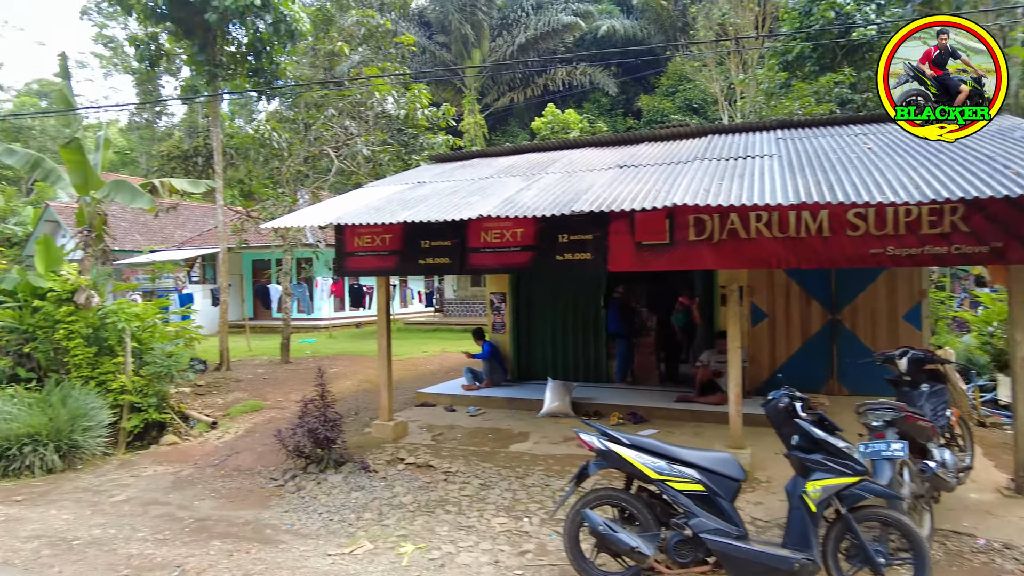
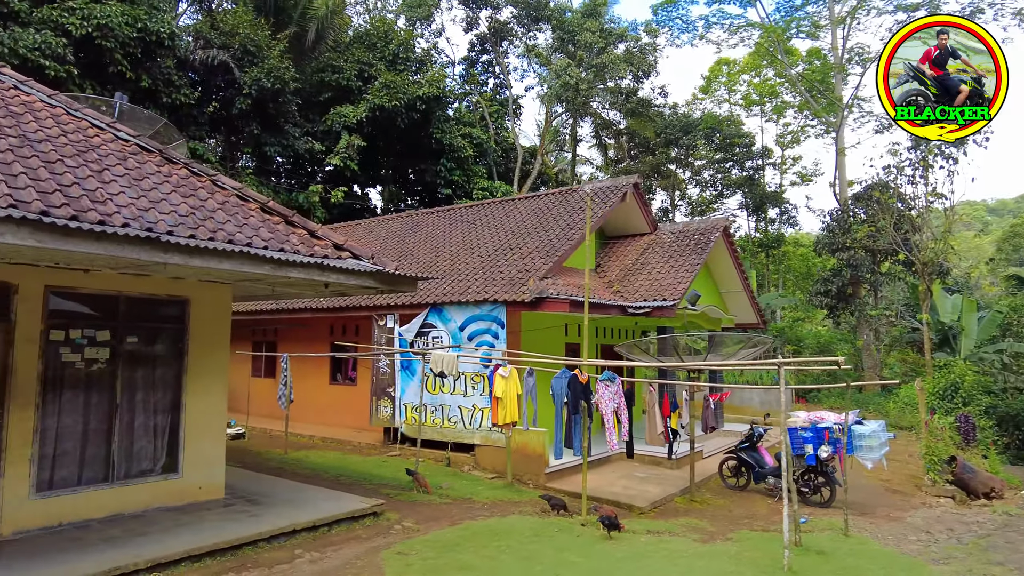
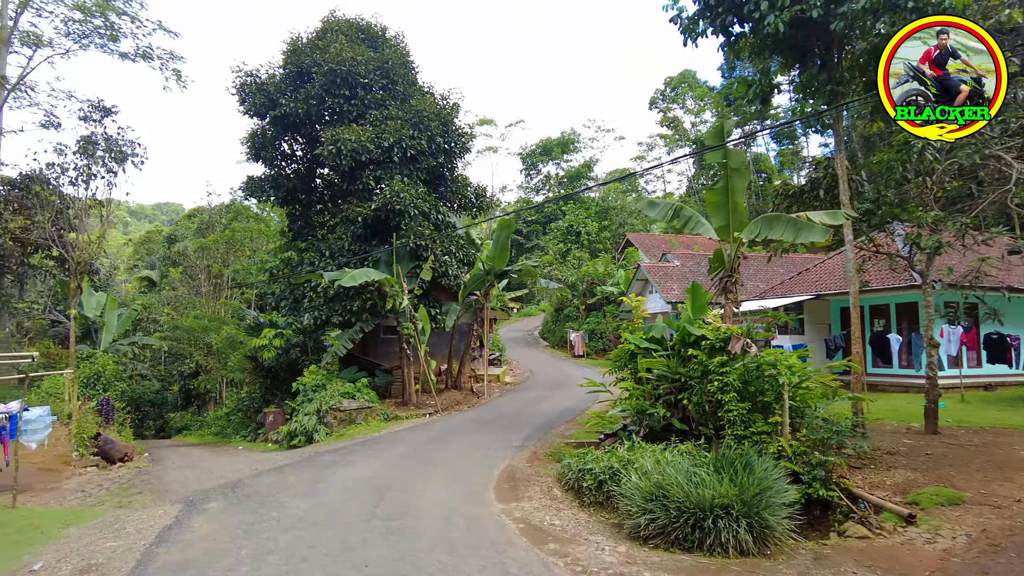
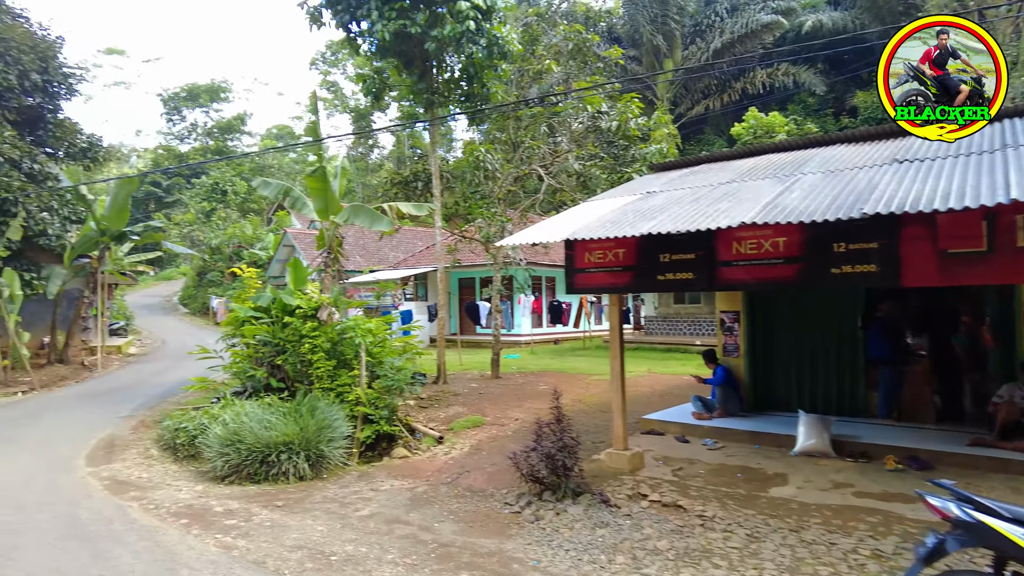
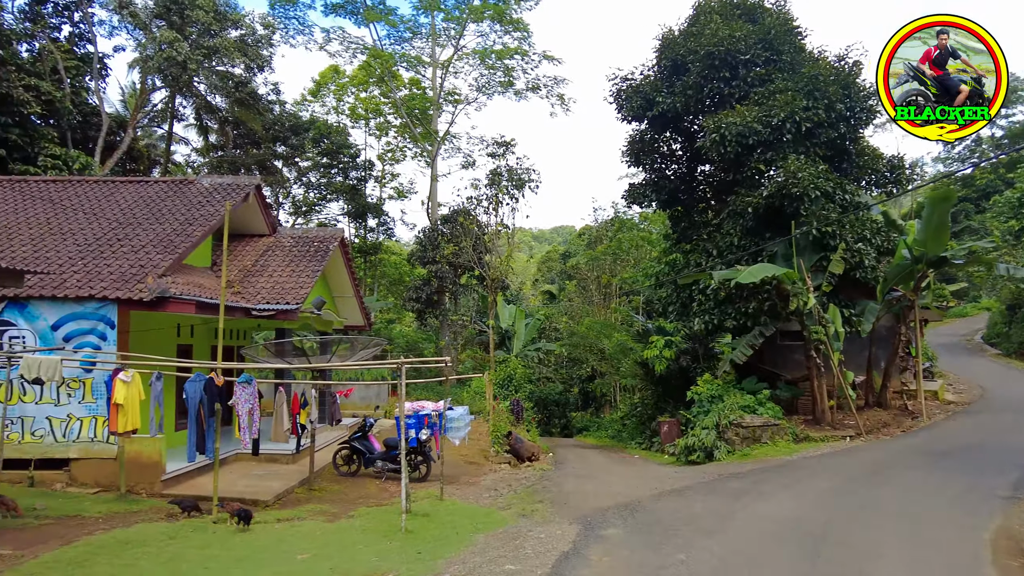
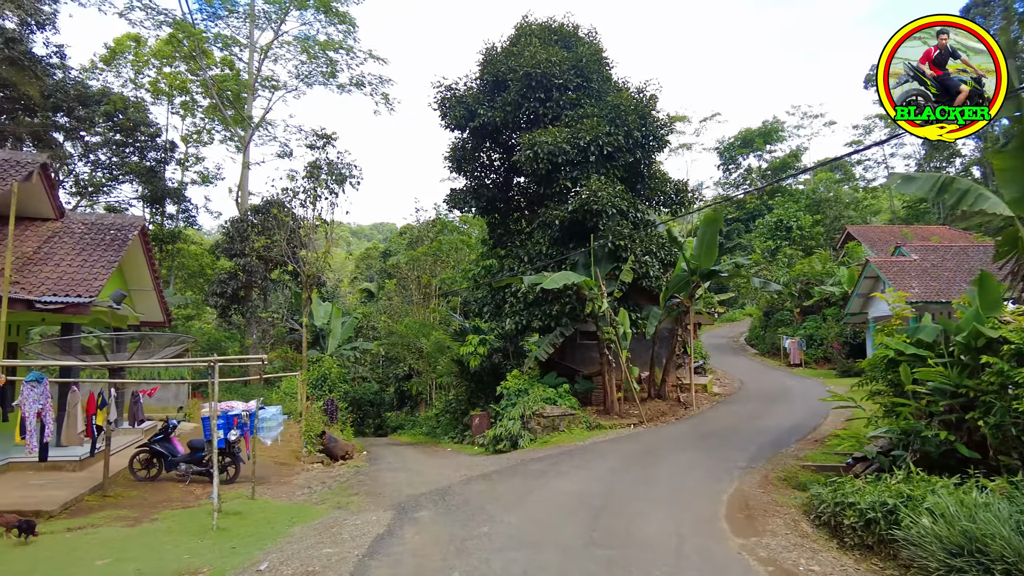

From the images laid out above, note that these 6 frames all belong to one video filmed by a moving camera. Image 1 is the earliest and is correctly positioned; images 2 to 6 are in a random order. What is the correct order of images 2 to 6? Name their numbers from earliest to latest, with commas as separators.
4, 3, 6, 5, 2
